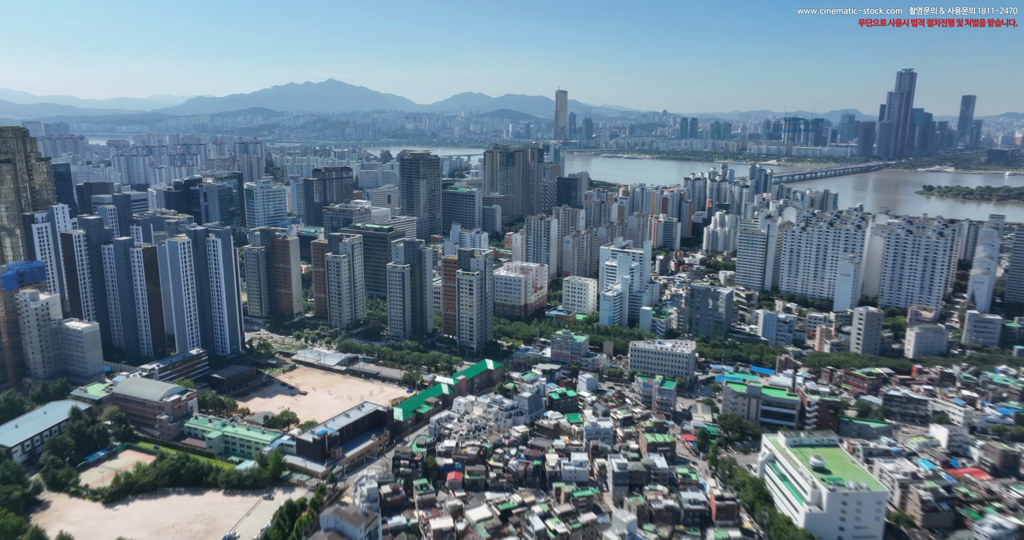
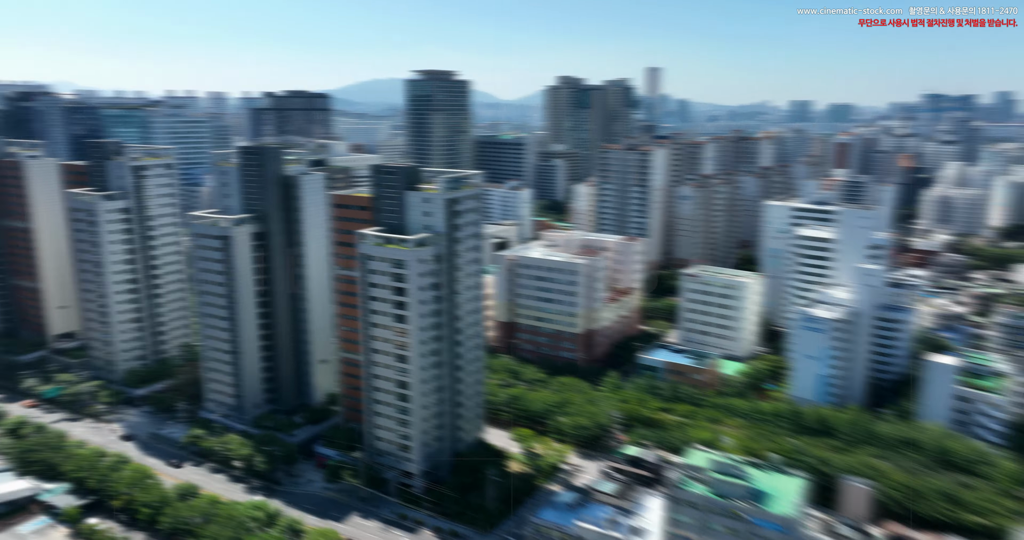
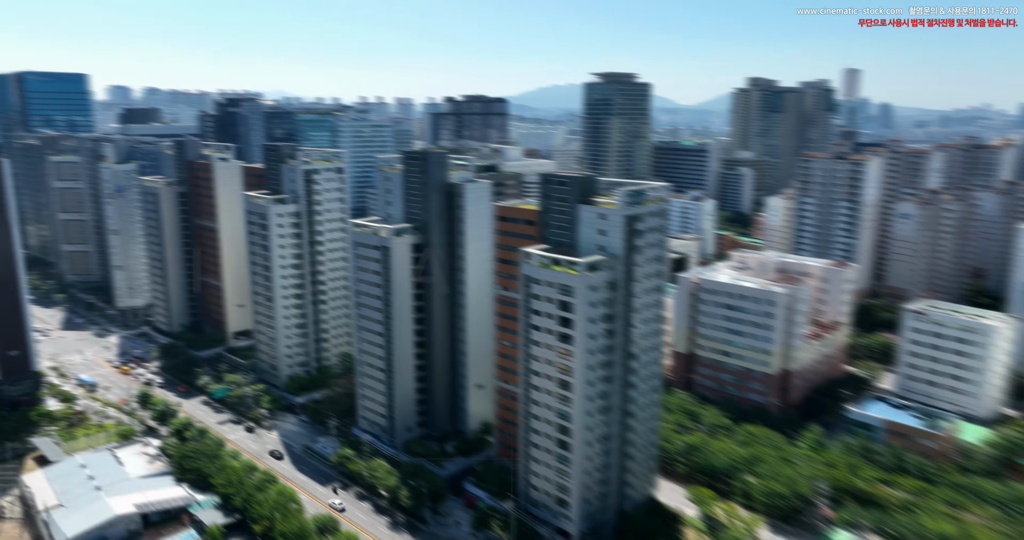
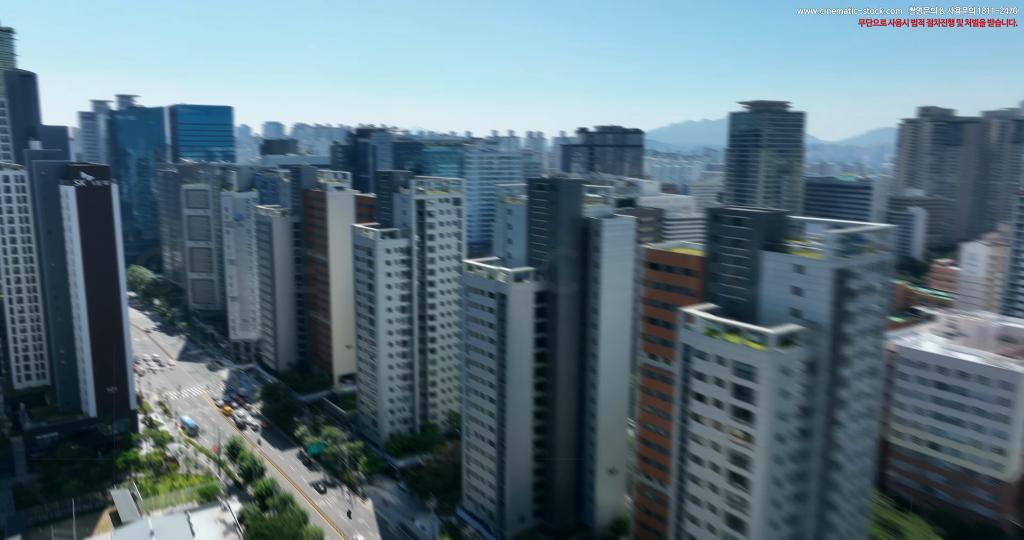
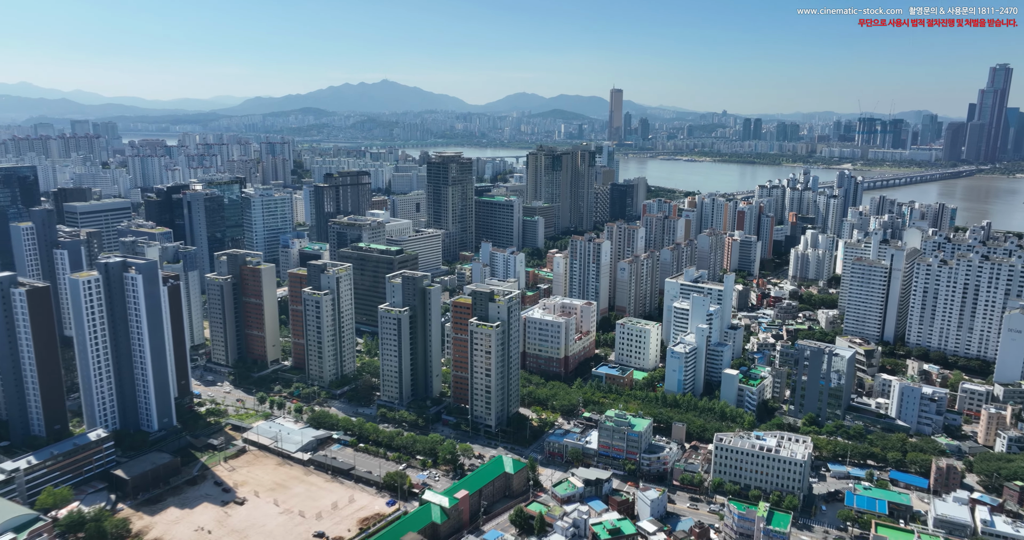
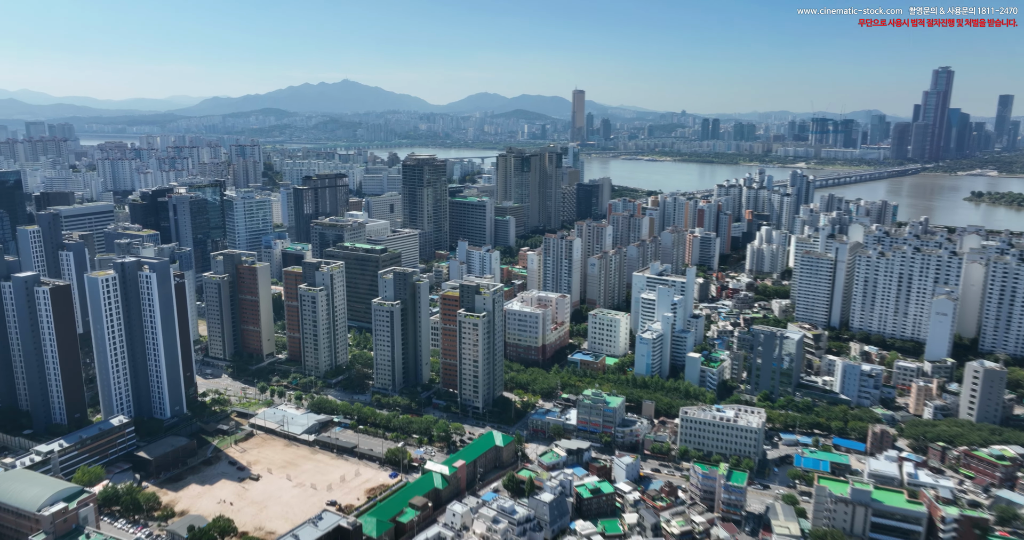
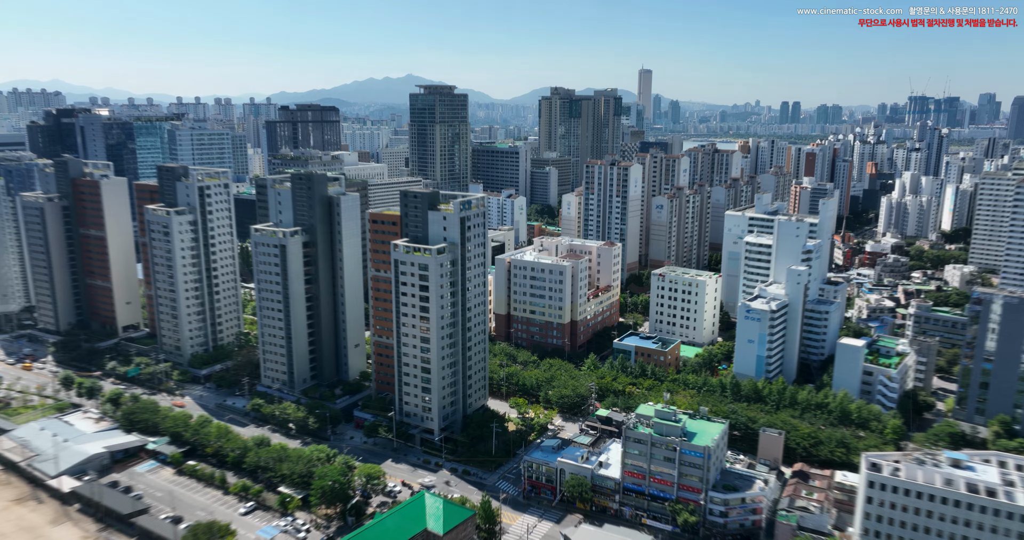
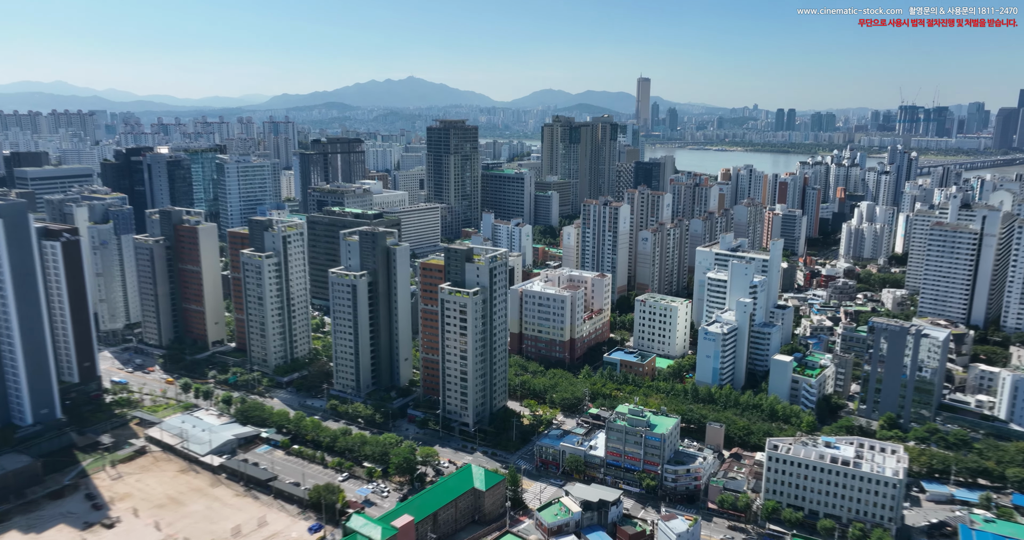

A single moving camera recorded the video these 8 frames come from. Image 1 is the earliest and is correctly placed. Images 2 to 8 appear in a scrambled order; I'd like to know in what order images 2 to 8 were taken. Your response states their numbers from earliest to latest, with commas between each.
6, 5, 8, 7, 2, 3, 4
